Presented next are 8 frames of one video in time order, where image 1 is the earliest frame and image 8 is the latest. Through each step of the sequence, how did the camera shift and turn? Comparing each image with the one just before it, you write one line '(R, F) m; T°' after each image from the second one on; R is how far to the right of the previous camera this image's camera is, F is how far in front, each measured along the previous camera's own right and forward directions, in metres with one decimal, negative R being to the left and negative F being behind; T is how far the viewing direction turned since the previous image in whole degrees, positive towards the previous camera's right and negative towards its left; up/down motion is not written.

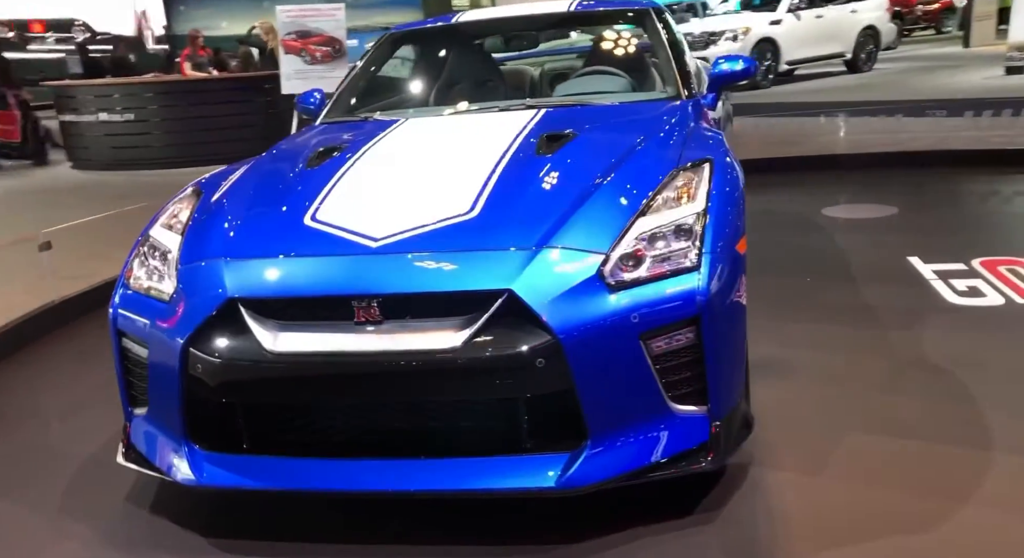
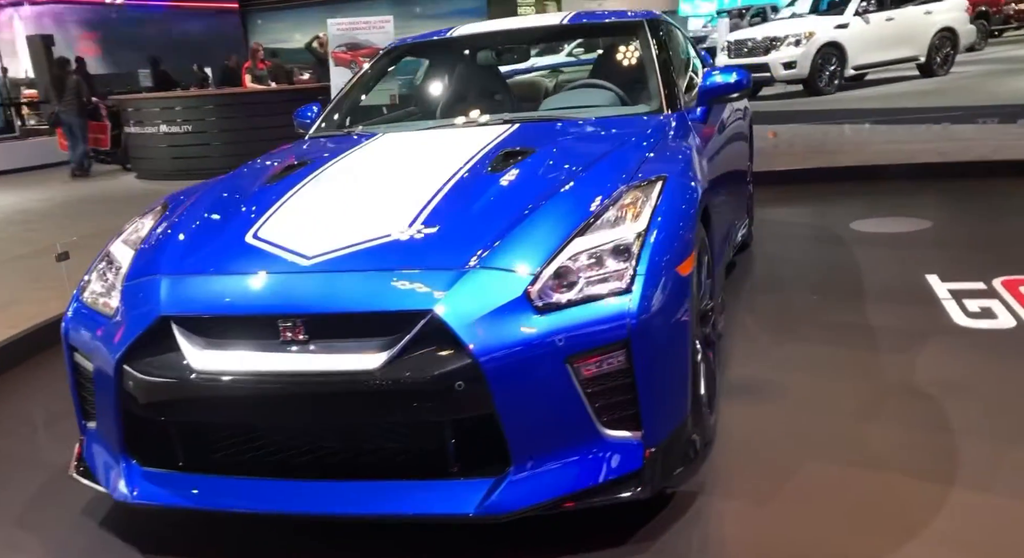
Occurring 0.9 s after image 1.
(+0.3, 0.0) m; -5°
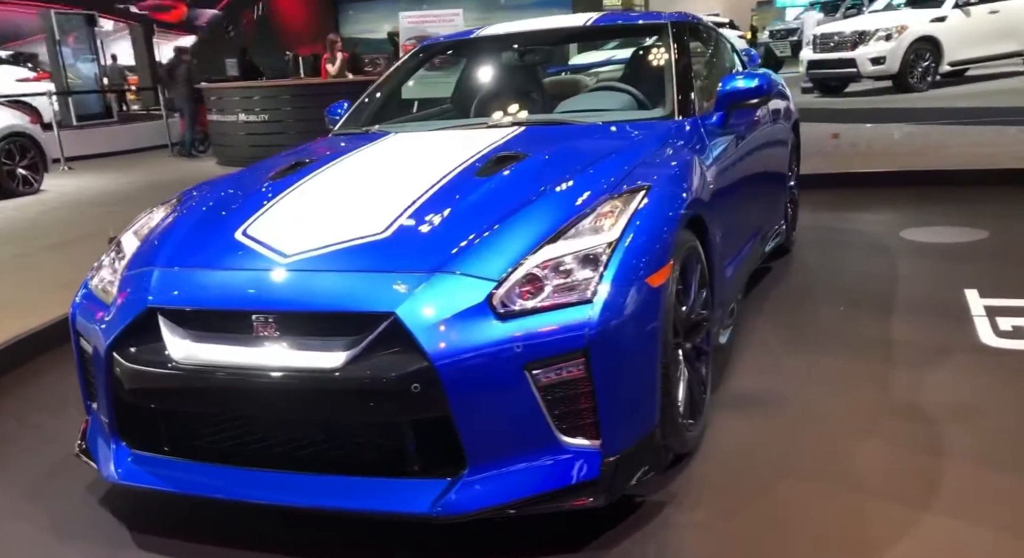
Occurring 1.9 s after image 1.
(+0.3, 0.0) m; -6°
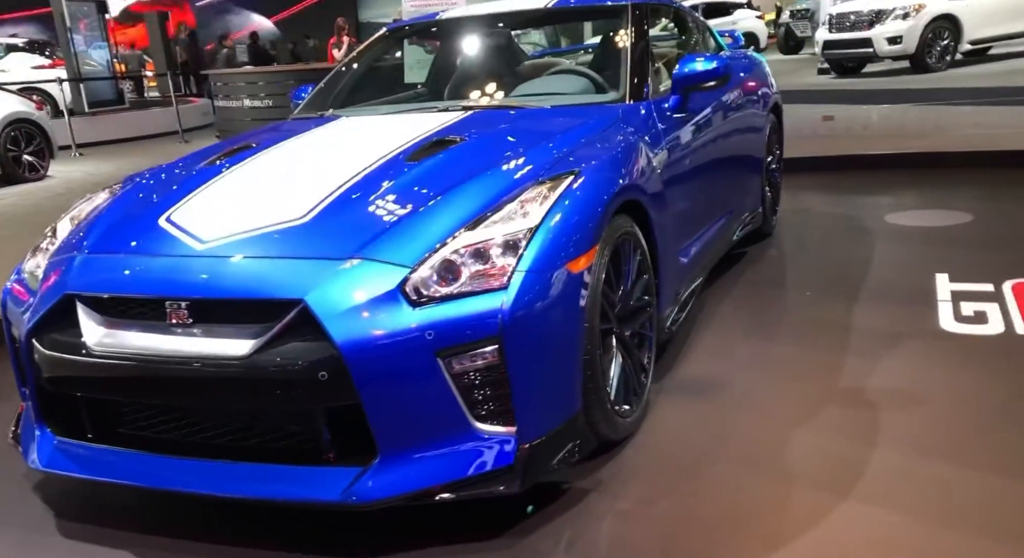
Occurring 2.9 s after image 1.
(+0.3, 0.0) m; -2°
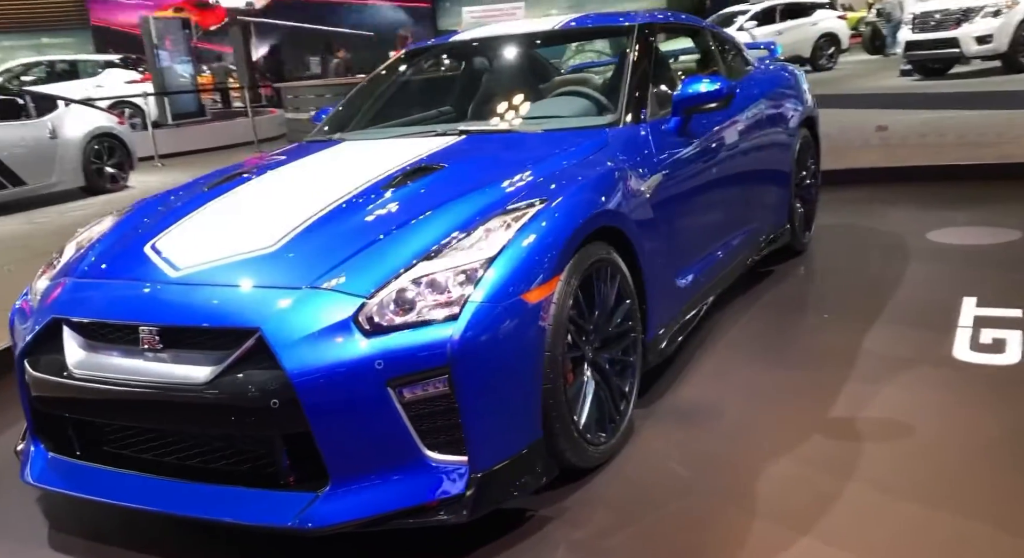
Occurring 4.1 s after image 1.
(+0.3, 0.0) m; -6°
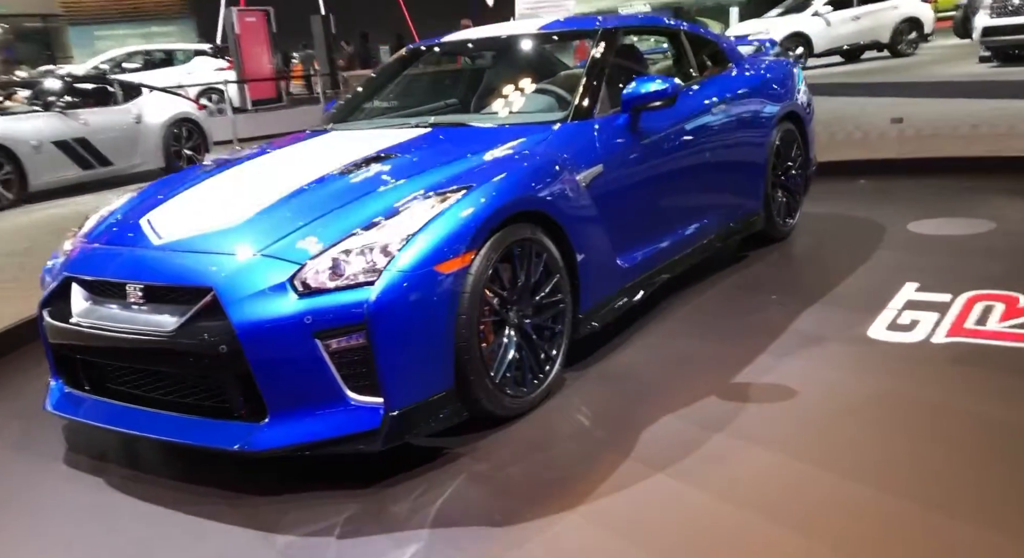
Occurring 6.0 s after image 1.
(+0.5, -0.3) m; -6°
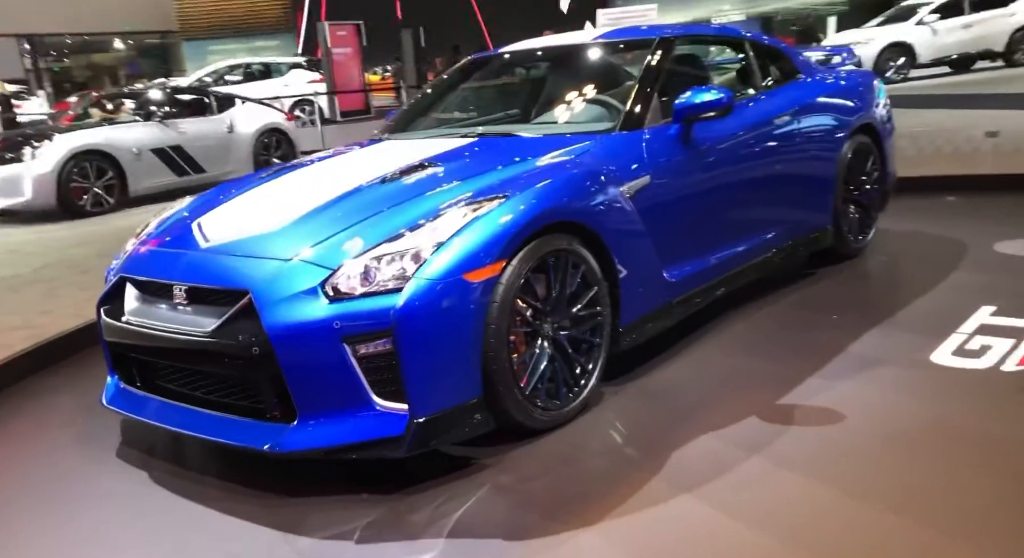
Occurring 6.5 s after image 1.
(+0.2, 0.0) m; -6°
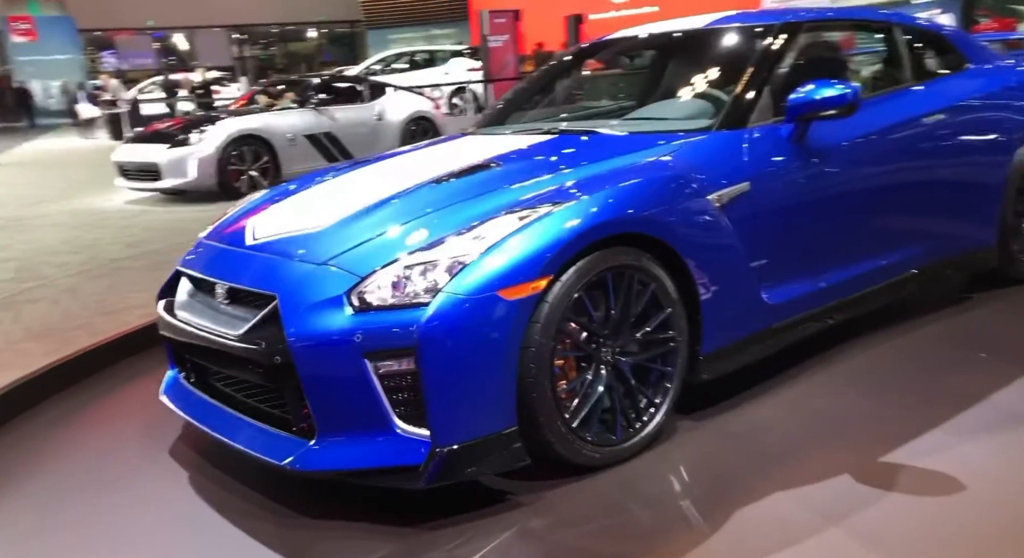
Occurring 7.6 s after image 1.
(+0.3, +0.3) m; -12°
